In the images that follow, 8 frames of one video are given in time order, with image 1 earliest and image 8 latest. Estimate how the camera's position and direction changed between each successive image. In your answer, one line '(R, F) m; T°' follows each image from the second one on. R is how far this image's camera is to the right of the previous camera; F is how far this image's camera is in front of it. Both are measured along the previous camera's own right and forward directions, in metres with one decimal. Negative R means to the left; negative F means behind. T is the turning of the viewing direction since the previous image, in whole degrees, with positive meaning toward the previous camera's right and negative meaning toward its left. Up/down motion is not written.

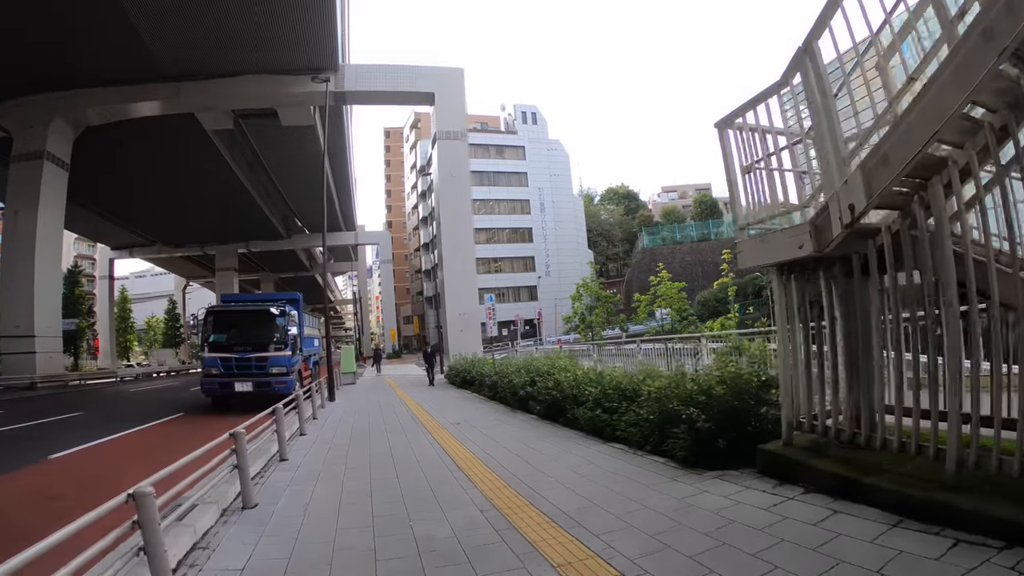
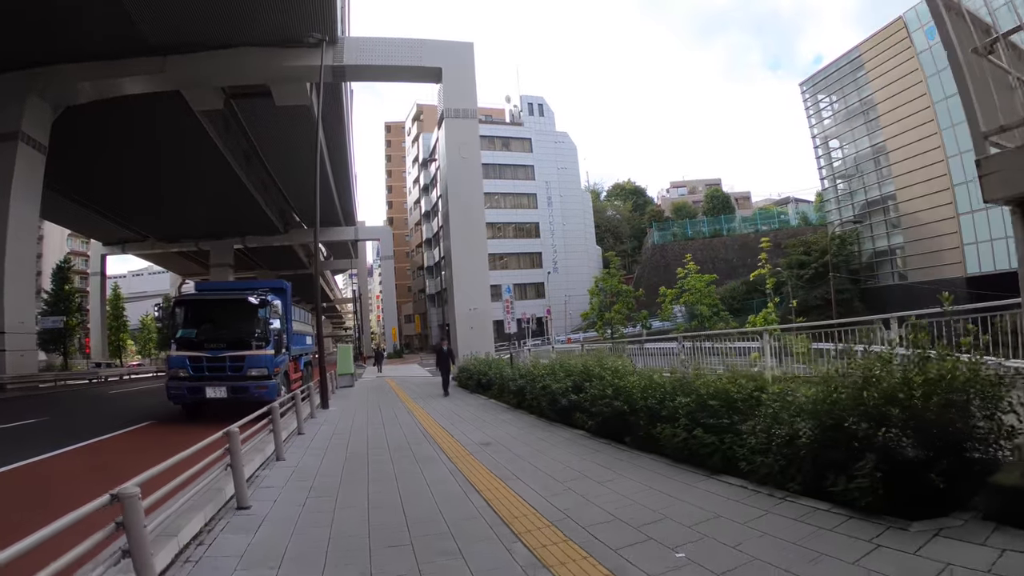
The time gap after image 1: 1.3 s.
(-0.5, +1.8) m; 0°
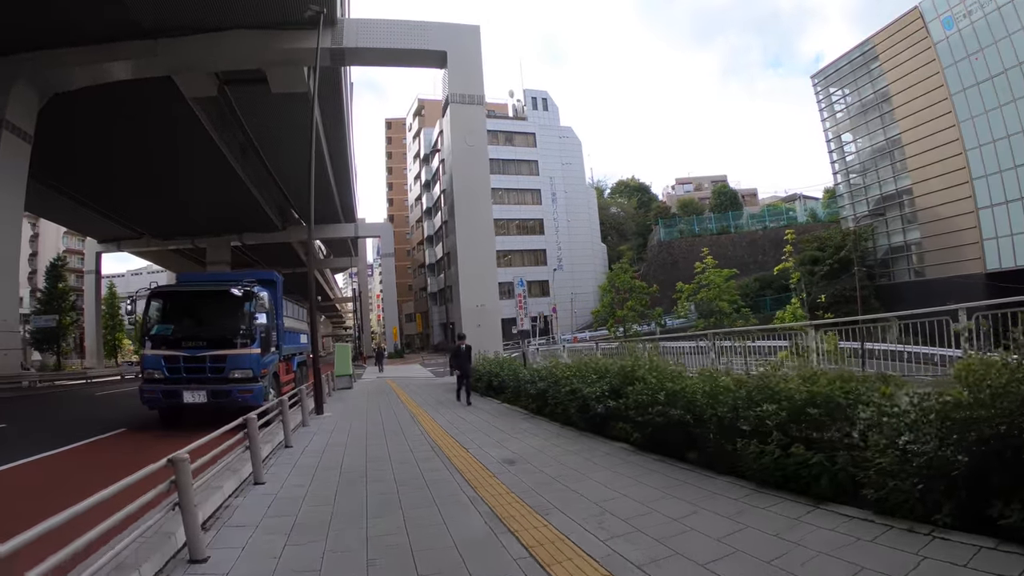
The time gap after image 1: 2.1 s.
(-0.3, +1.0) m; 0°
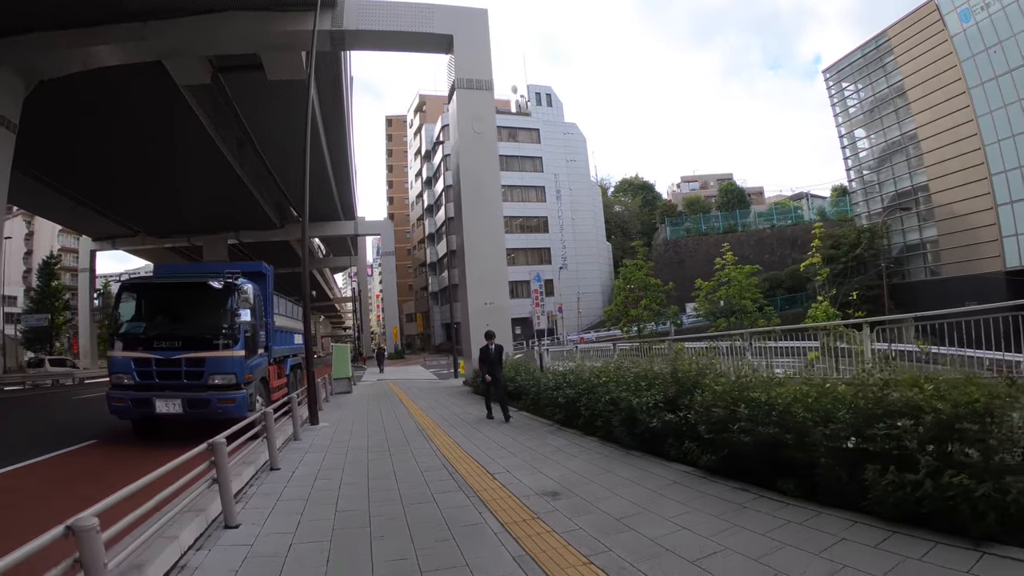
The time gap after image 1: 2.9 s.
(-0.3, +1.0) m; 0°
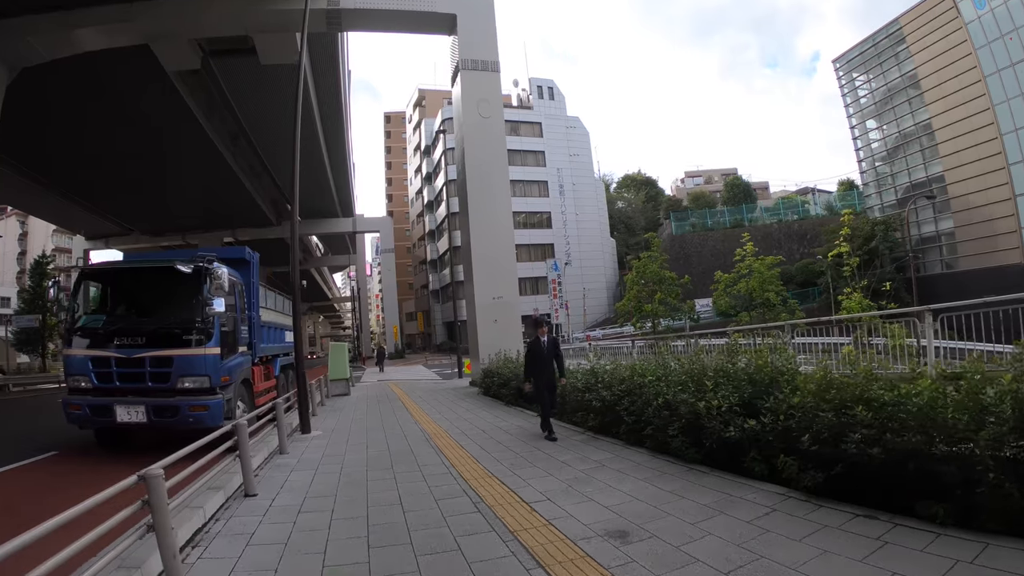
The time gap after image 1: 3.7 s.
(-0.3, +1.0) m; 0°
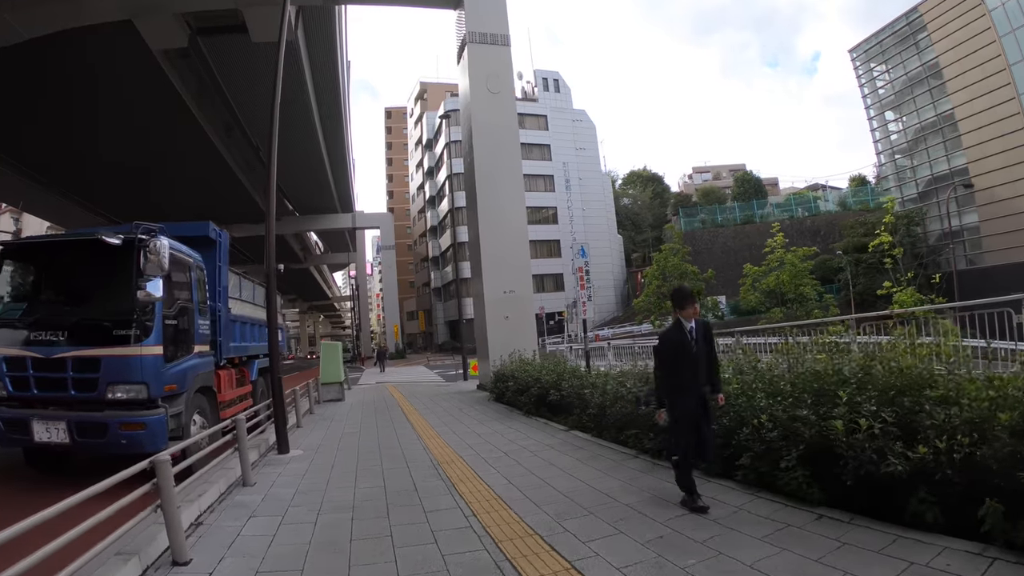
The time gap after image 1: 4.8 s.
(-0.3, +1.3) m; 0°
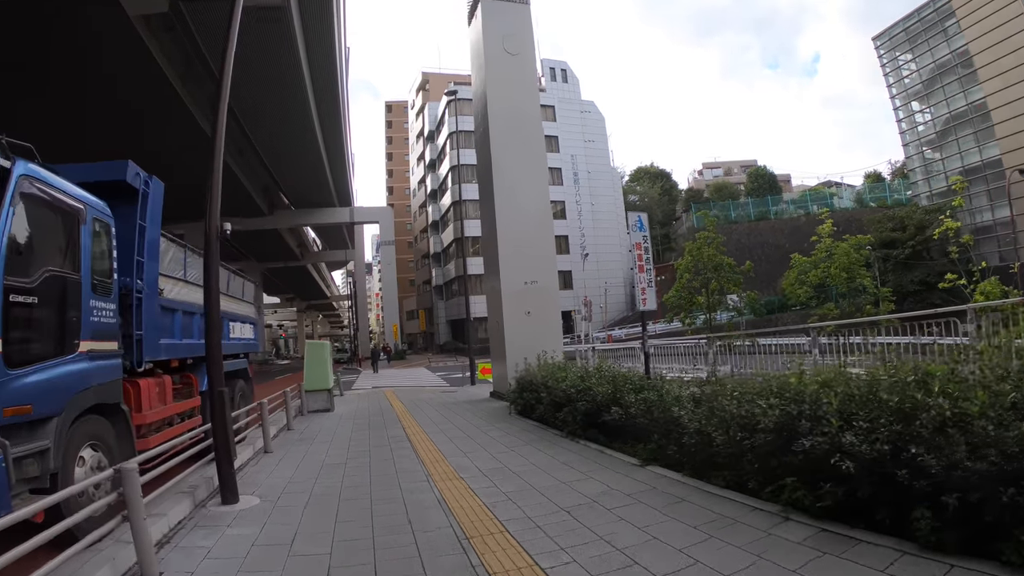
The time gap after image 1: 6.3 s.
(-0.4, +1.7) m; 0°
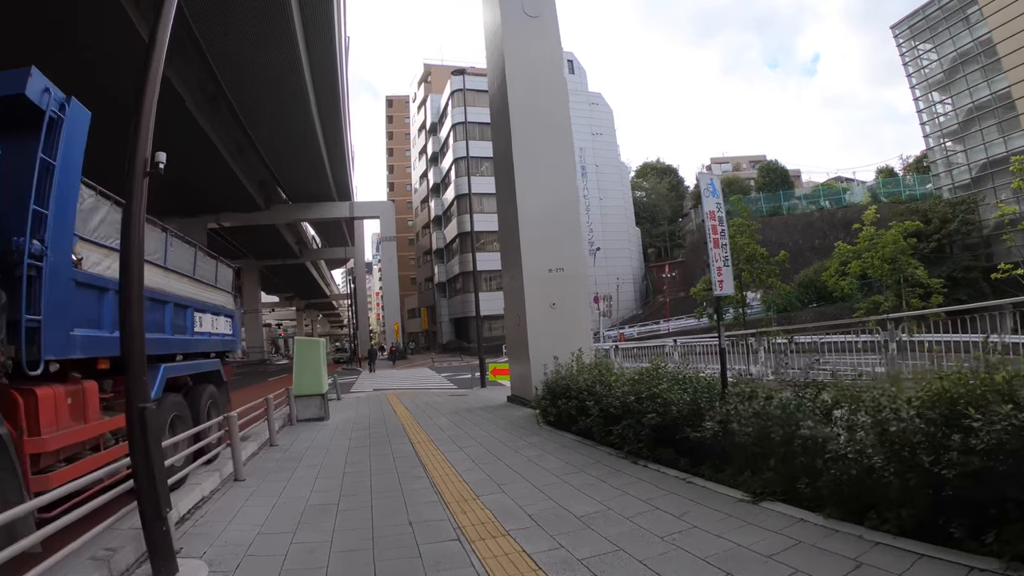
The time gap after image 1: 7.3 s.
(-0.3, +1.2) m; 0°
